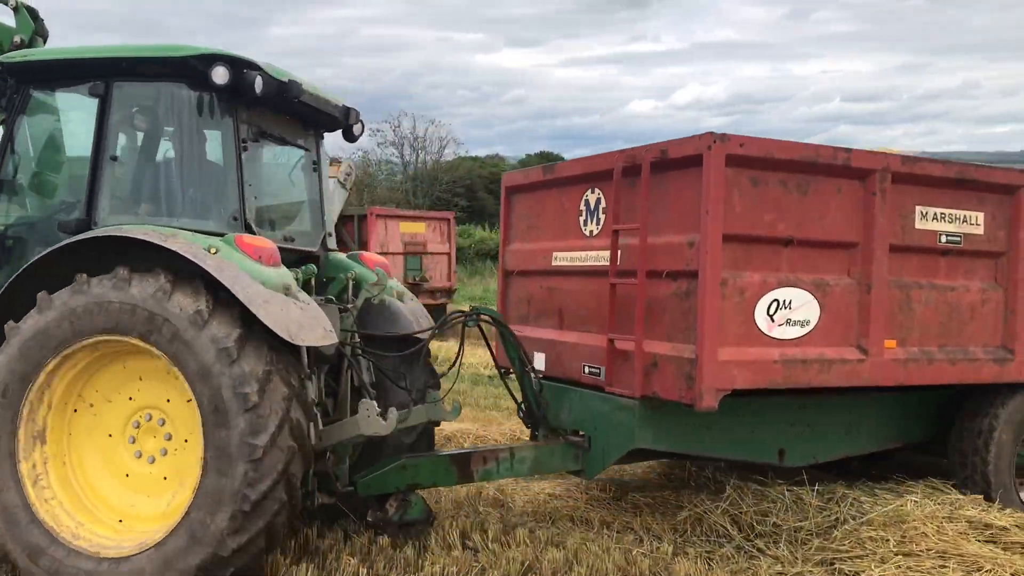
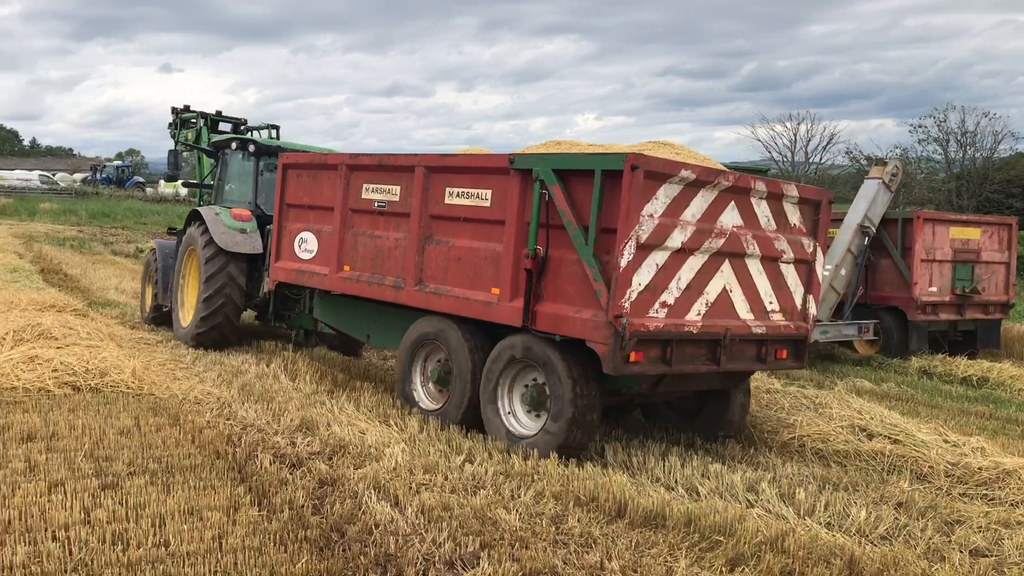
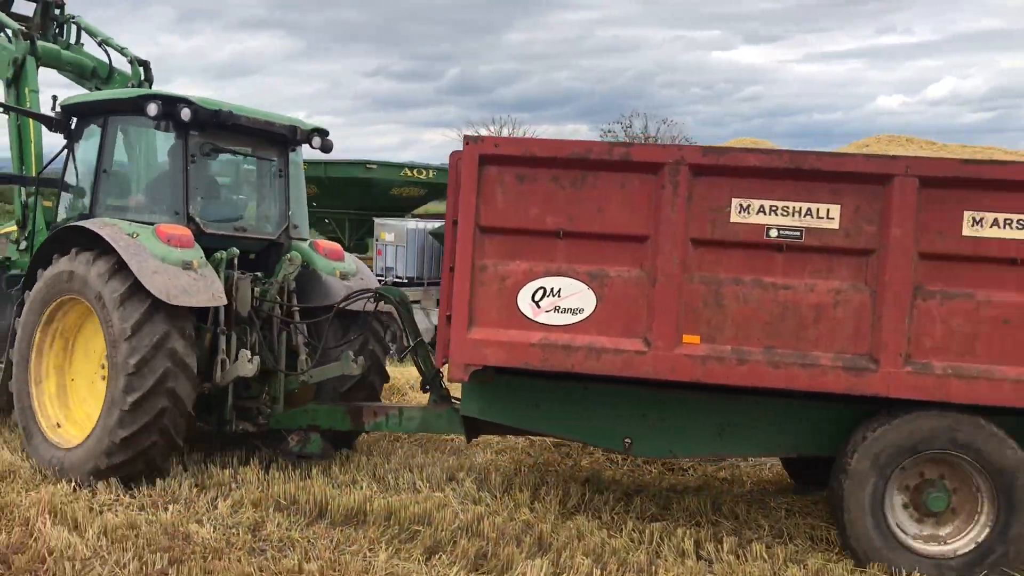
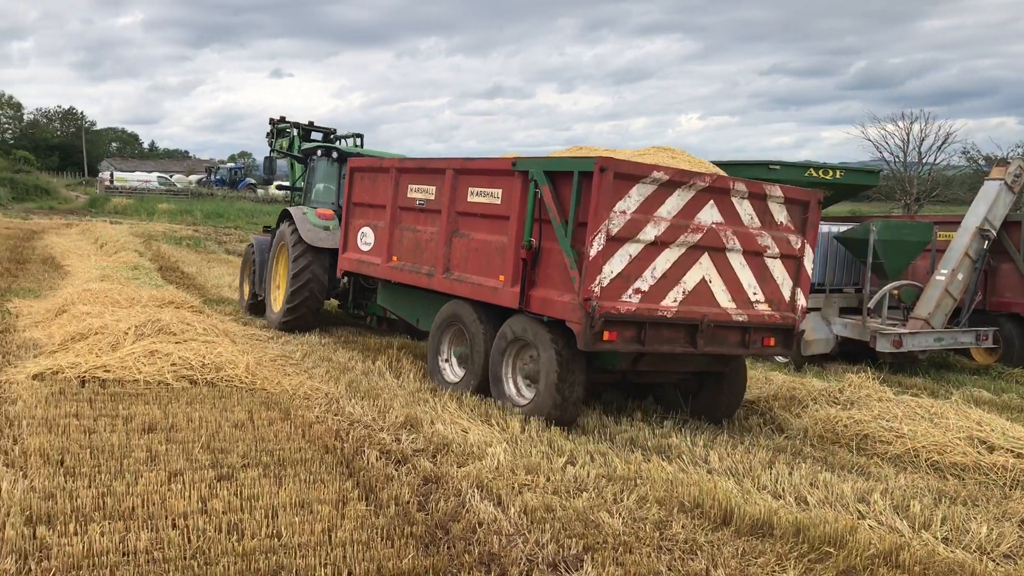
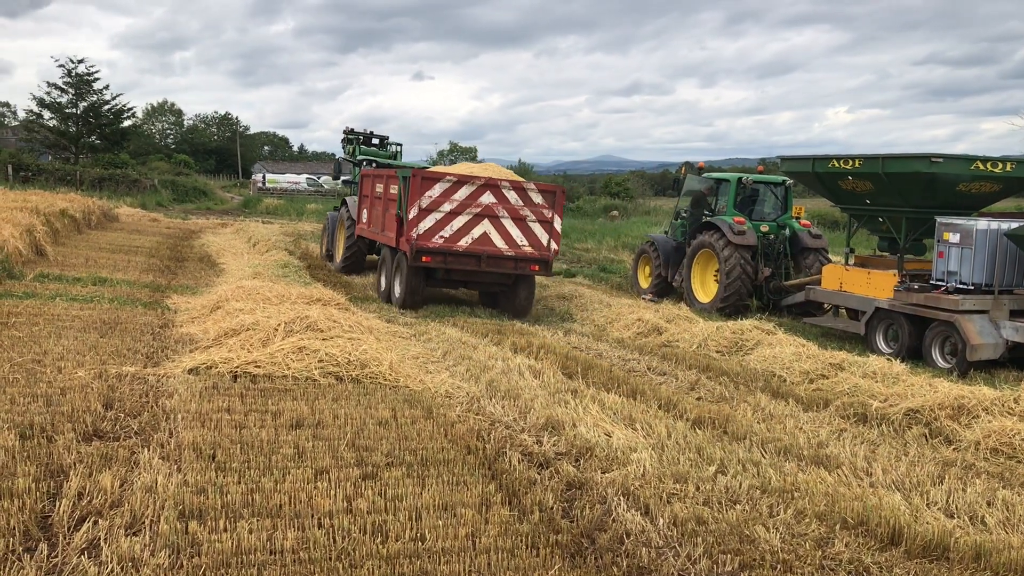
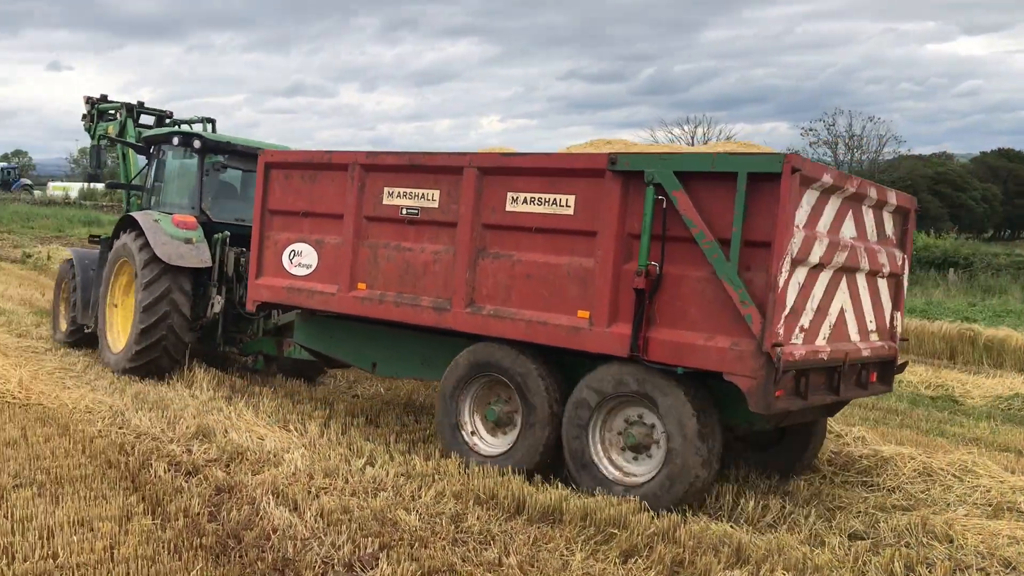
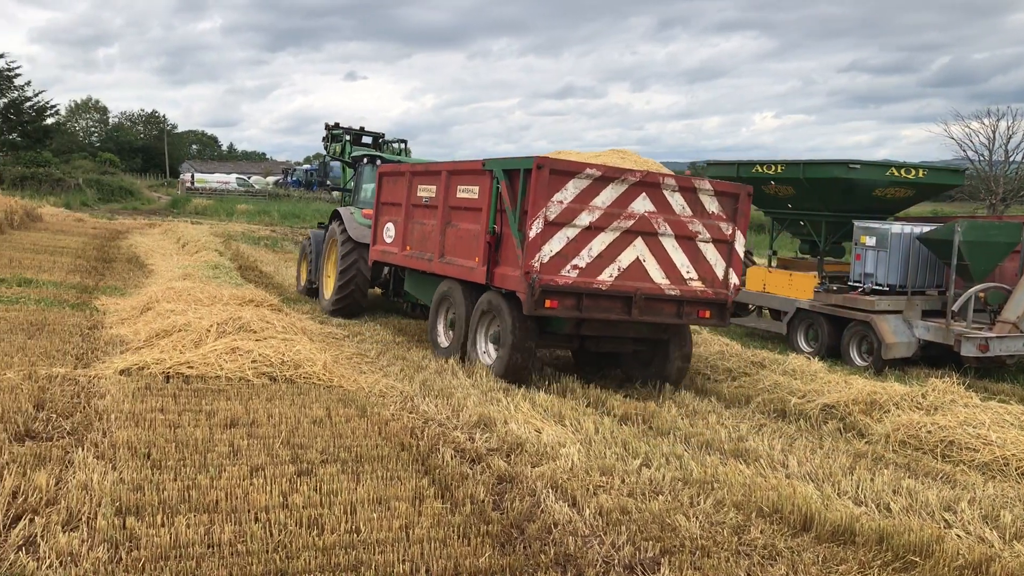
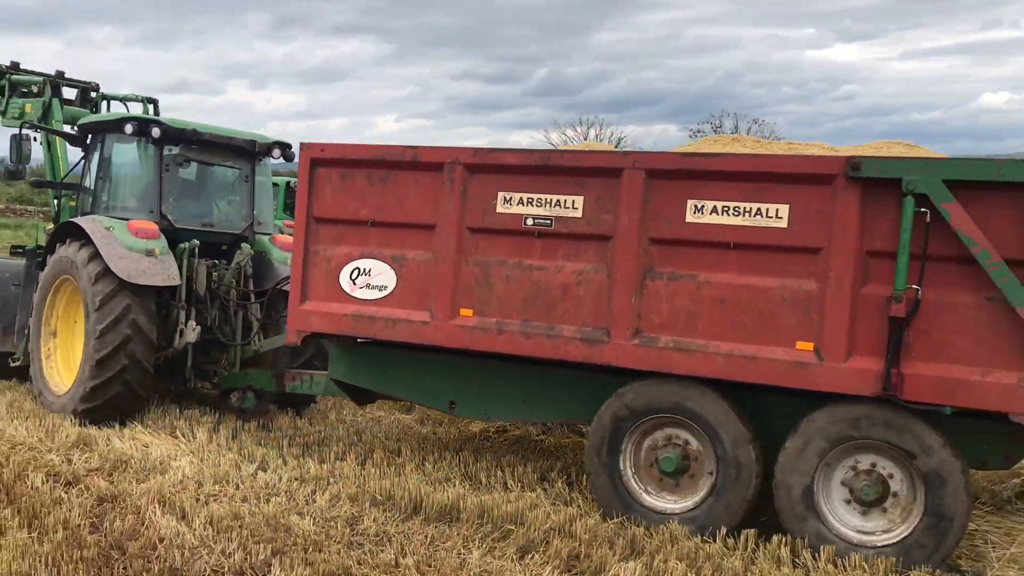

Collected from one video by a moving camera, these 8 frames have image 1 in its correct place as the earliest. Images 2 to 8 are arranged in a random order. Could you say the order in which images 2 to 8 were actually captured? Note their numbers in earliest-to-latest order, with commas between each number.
3, 8, 6, 2, 4, 7, 5
